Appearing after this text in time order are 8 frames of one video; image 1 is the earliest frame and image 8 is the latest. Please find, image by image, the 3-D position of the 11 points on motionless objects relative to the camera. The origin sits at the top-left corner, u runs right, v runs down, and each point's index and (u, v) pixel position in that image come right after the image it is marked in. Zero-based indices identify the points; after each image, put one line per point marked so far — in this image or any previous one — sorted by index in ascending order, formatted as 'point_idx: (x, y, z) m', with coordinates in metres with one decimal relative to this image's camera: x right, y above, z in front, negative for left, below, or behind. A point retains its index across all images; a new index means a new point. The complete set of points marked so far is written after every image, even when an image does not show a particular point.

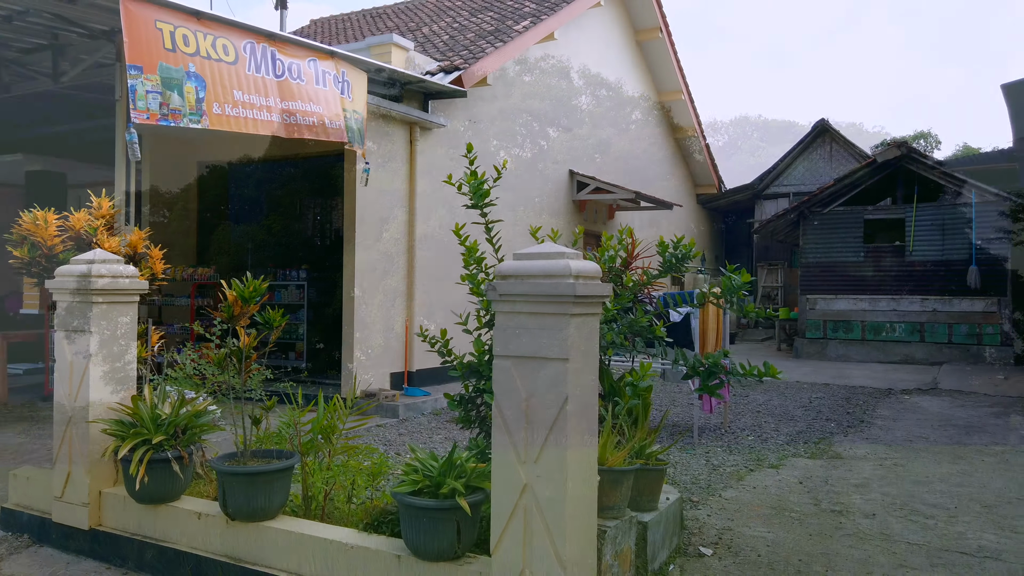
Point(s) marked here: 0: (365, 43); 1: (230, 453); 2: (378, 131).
0: (-1.6, +2.7, +8.6) m
1: (-1.3, -0.8, +3.7) m
2: (-1.4, +1.7, +8.3) m
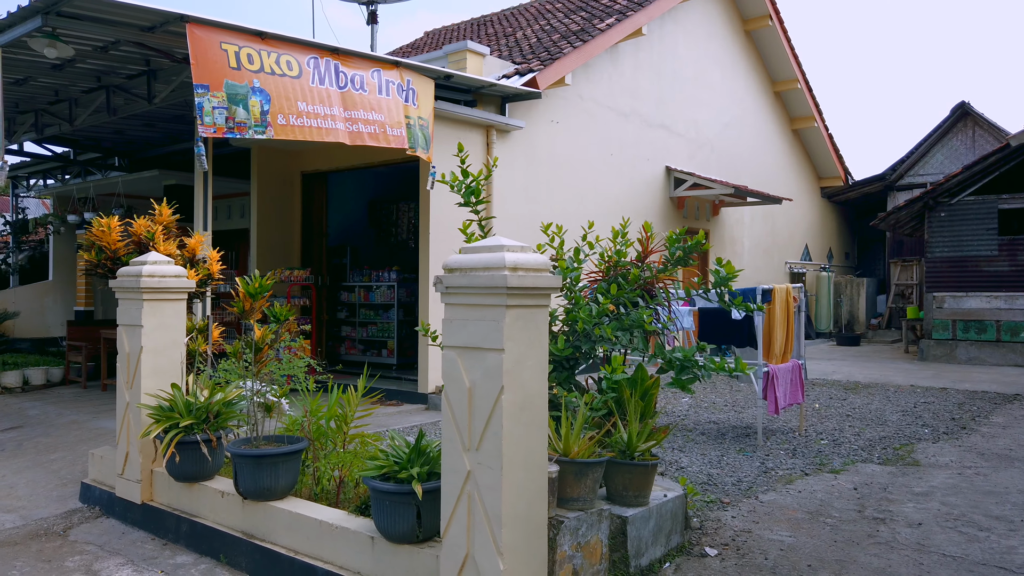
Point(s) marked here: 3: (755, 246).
0: (-0.8, +2.7, +8.8) m
1: (-1.4, -0.8, +4.0) m
2: (-0.6, +1.7, +8.6) m
3: (+4.8, +0.8, +15.5) m
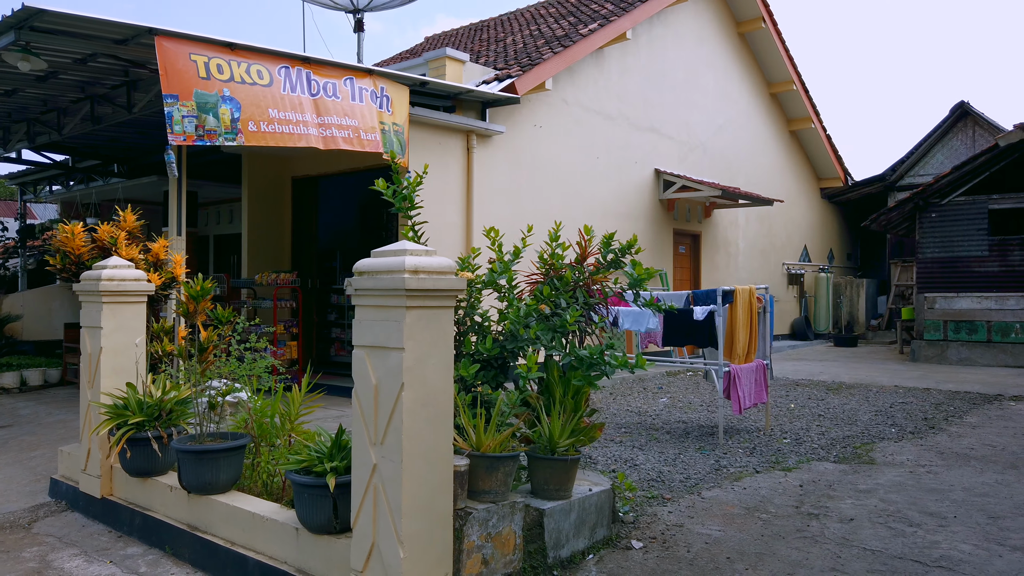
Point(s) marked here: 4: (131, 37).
0: (-1.0, +2.6, +9.0) m
1: (-1.7, -0.8, +4.2) m
2: (-0.9, +1.6, +8.7) m
3: (+4.7, +0.8, +15.5) m
4: (-2.9, +1.9, +5.9) m
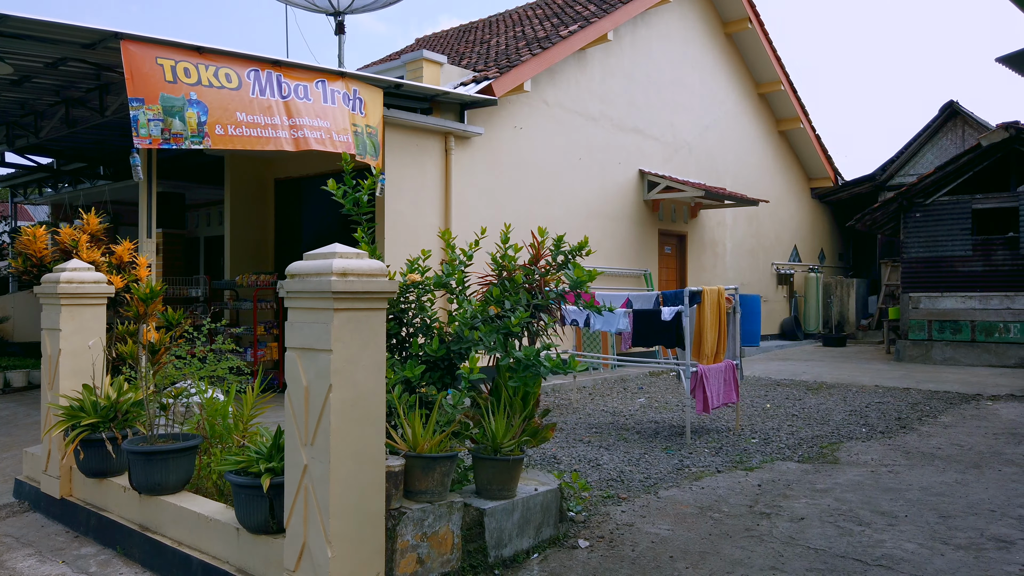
0: (-1.3, +2.6, +9.1) m
1: (-2.0, -0.8, +4.2) m
2: (-1.1, +1.6, +8.8) m
3: (+4.5, +0.8, +15.5) m
4: (-3.1, +1.9, +5.9) m
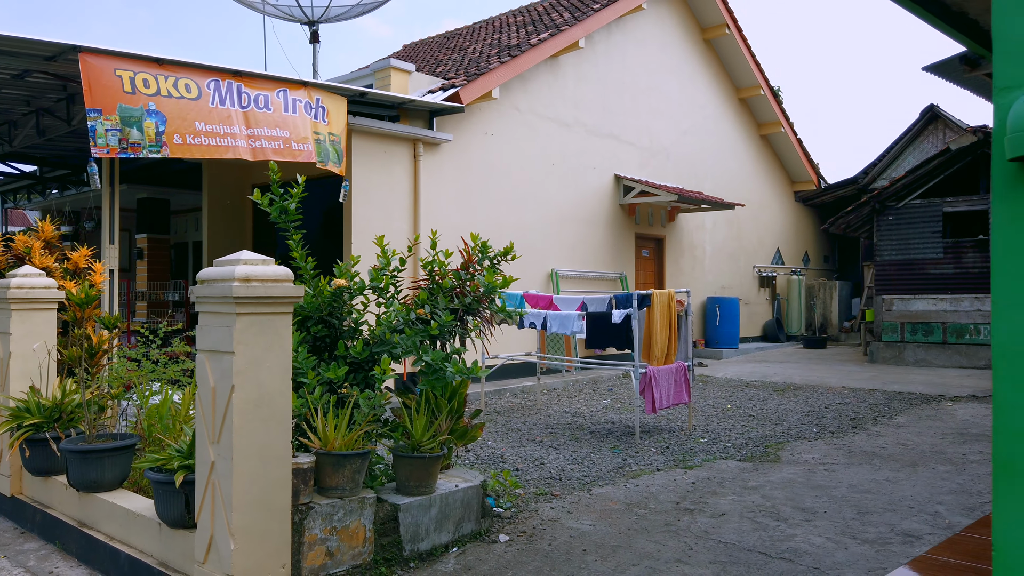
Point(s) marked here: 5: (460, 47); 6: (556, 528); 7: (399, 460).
0: (-1.7, +2.6, +9.2) m
1: (-2.4, -0.8, +4.4) m
2: (-1.5, +1.6, +9.0) m
3: (+4.1, +0.7, +15.7) m
4: (-3.5, +1.8, +6.1) m
5: (-0.9, +4.2, +13.5) m
6: (+0.2, -1.3, +4.3) m
7: (-0.6, -0.9, +3.9) m
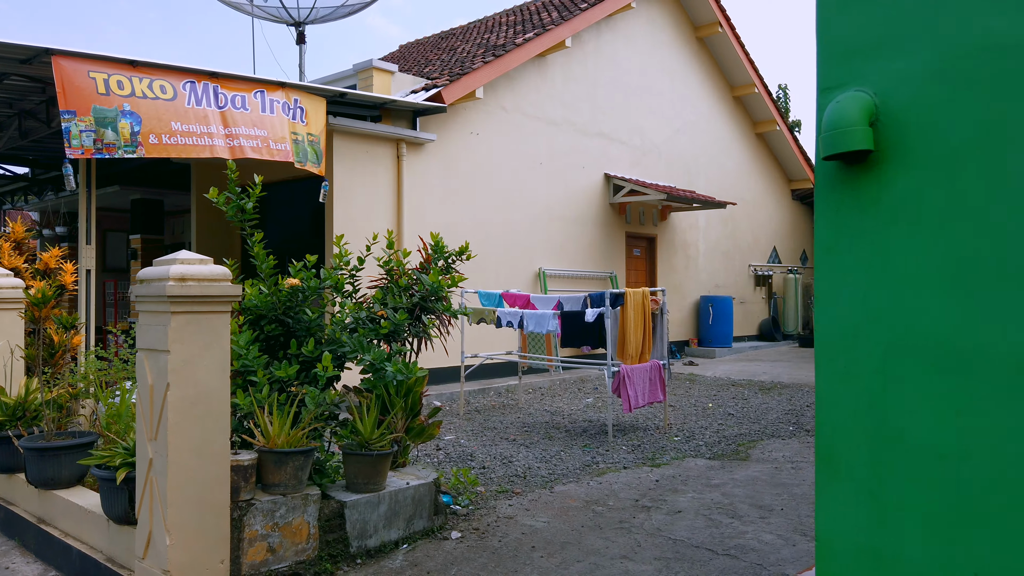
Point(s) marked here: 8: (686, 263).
0: (-1.9, +2.6, +9.3) m
1: (-2.6, -0.8, +4.4) m
2: (-1.7, +1.6, +9.0) m
3: (+4.0, +0.8, +15.6) m
4: (-3.8, +1.8, +6.2) m
5: (-1.1, +4.2, +13.5) m
6: (0.0, -1.3, +4.3) m
7: (-0.8, -0.8, +3.9) m
8: (+3.3, +0.5, +14.9) m
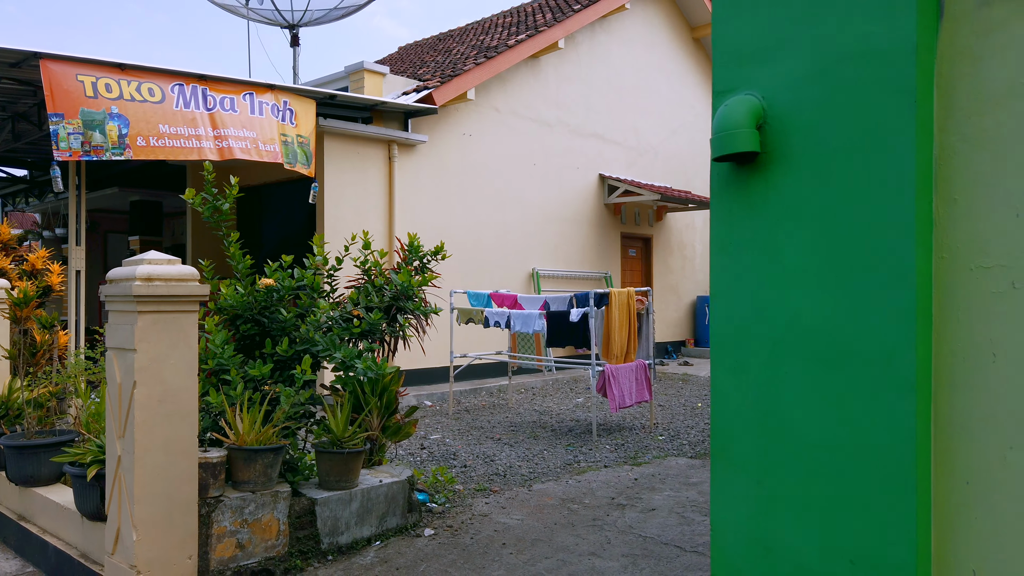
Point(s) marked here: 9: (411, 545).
0: (-2.0, +2.6, +9.3) m
1: (-2.8, -0.8, +4.5) m
2: (-1.8, +1.6, +9.1) m
3: (+3.9, +0.8, +15.6) m
4: (-3.9, +1.8, +6.3) m
5: (-1.1, +4.2, +13.6) m
6: (-0.2, -1.3, +4.4) m
7: (-1.0, -0.8, +4.0) m
8: (+3.2, +0.5, +14.9) m
9: (-0.5, -1.3, +4.0) m
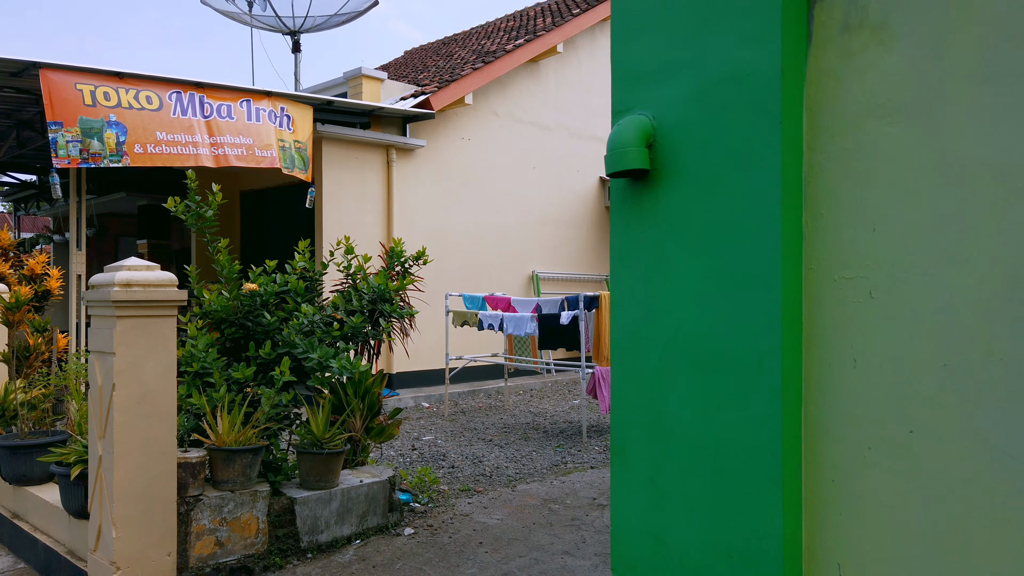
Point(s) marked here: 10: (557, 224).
0: (-2.0, +2.5, +9.5) m
1: (-2.9, -0.8, +4.6) m
2: (-1.9, +1.5, +9.2) m
3: (+4.0, +0.7, +15.7) m
4: (-4.0, +1.8, +6.4) m
5: (-1.1, +4.1, +13.7) m
6: (-0.3, -1.3, +4.5) m
7: (-1.1, -0.9, +4.1) m
8: (+3.3, +0.4, +14.9) m
9: (-0.6, -1.3, +4.1) m
10: (+0.7, +1.0, +12.1) m
